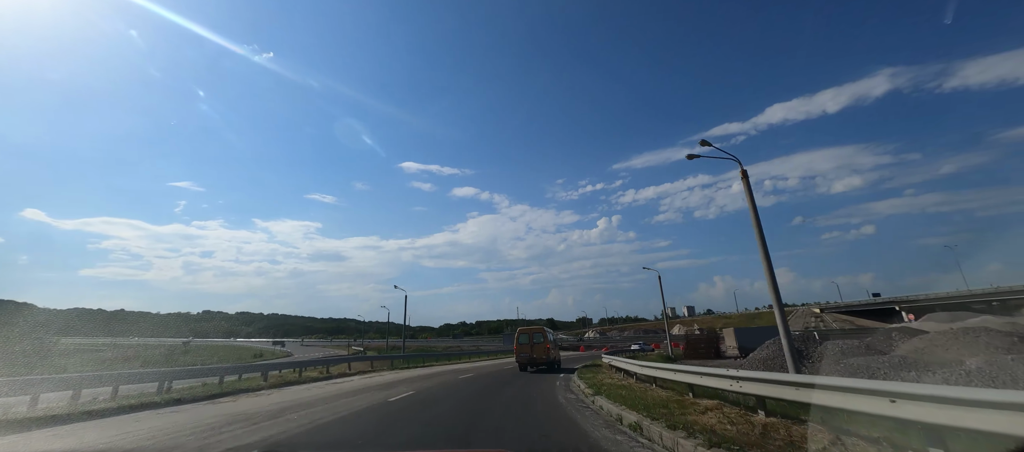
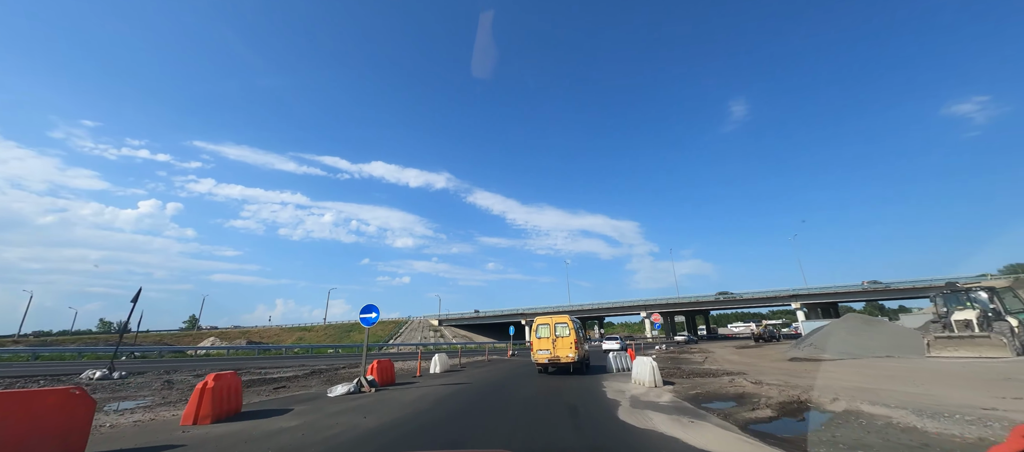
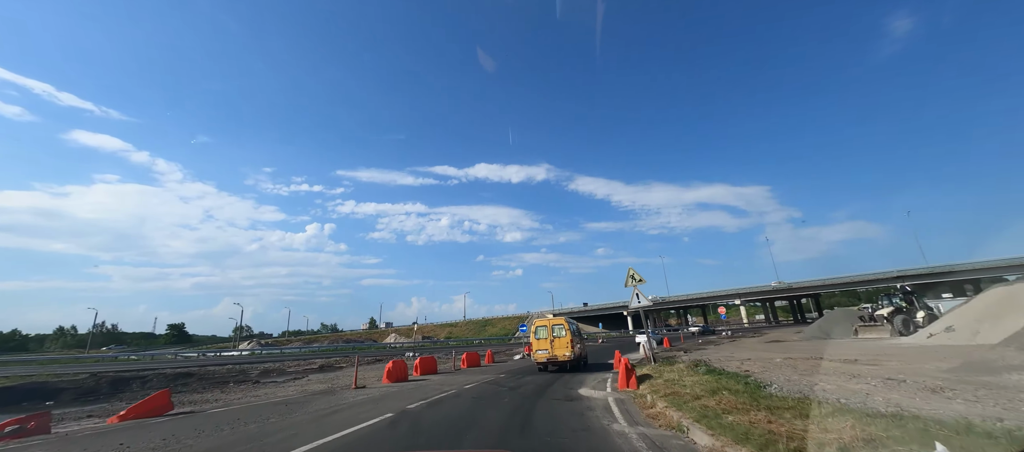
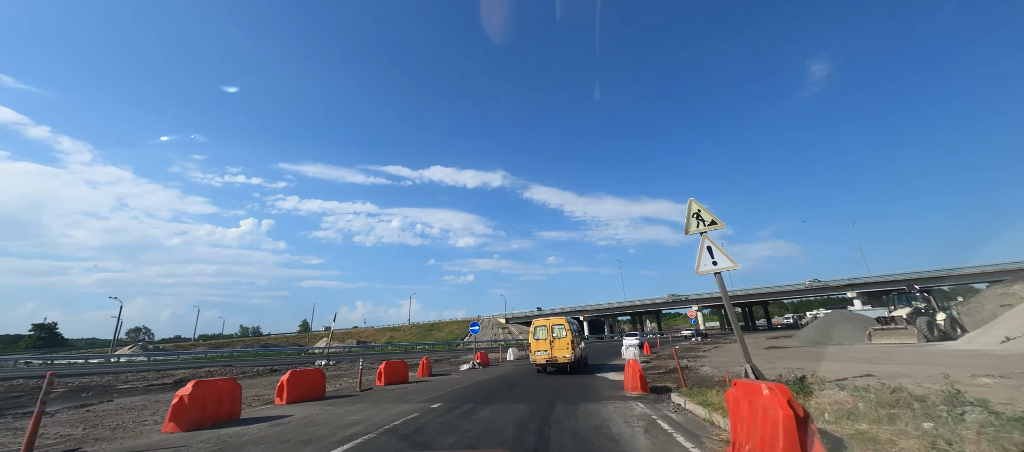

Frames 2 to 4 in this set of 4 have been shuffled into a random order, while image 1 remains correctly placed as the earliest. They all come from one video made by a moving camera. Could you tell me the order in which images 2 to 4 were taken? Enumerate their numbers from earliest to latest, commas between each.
3, 4, 2
